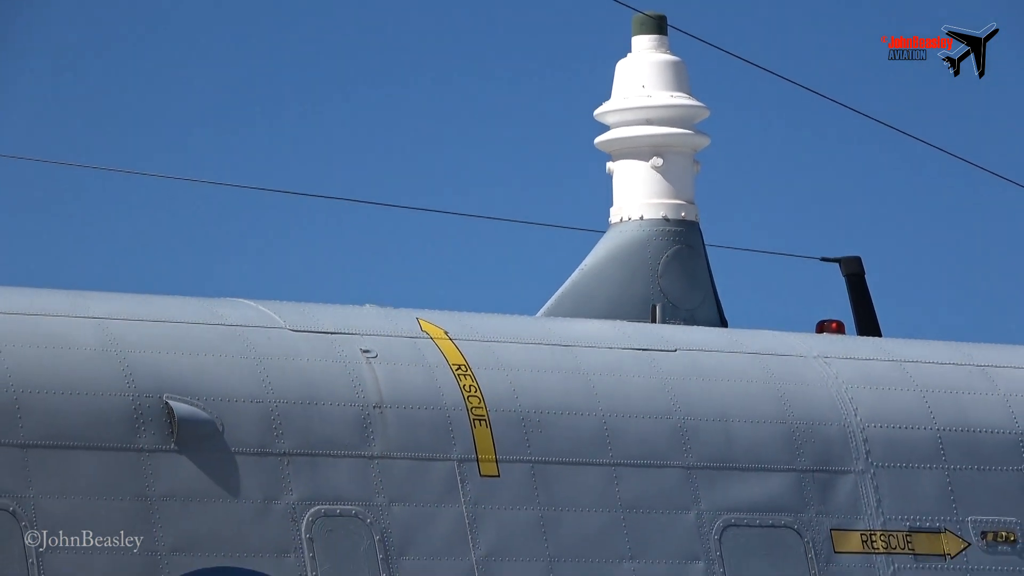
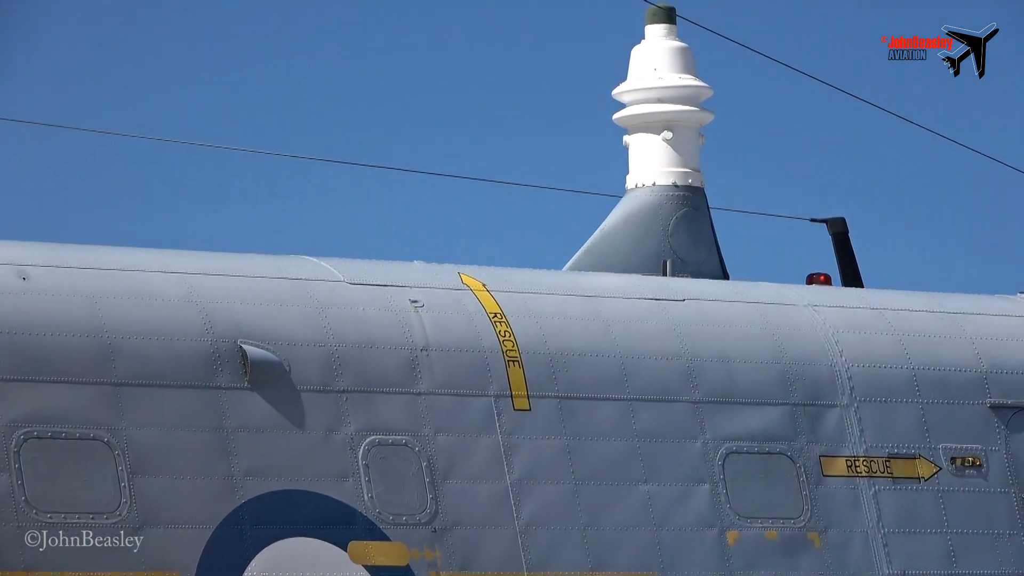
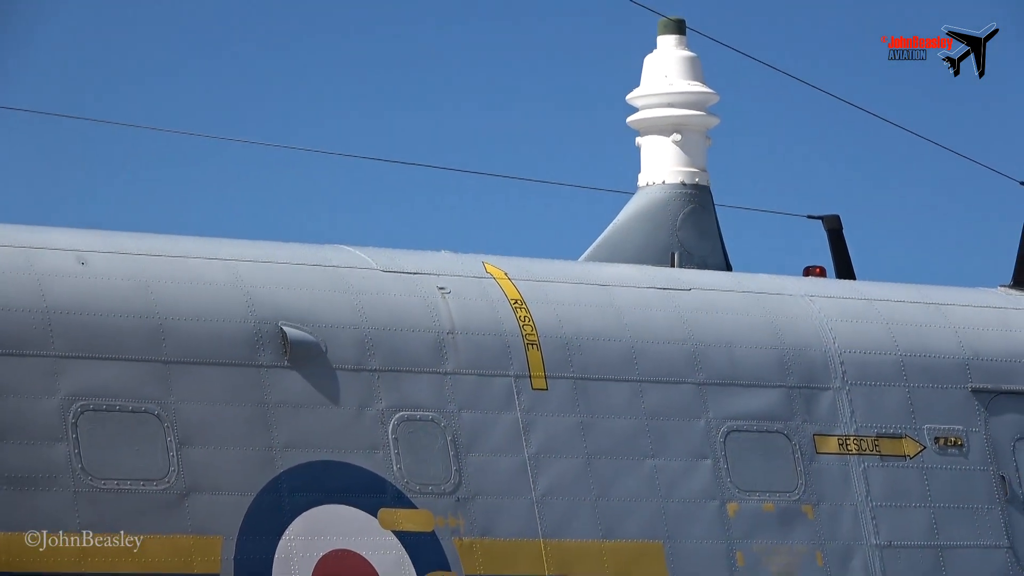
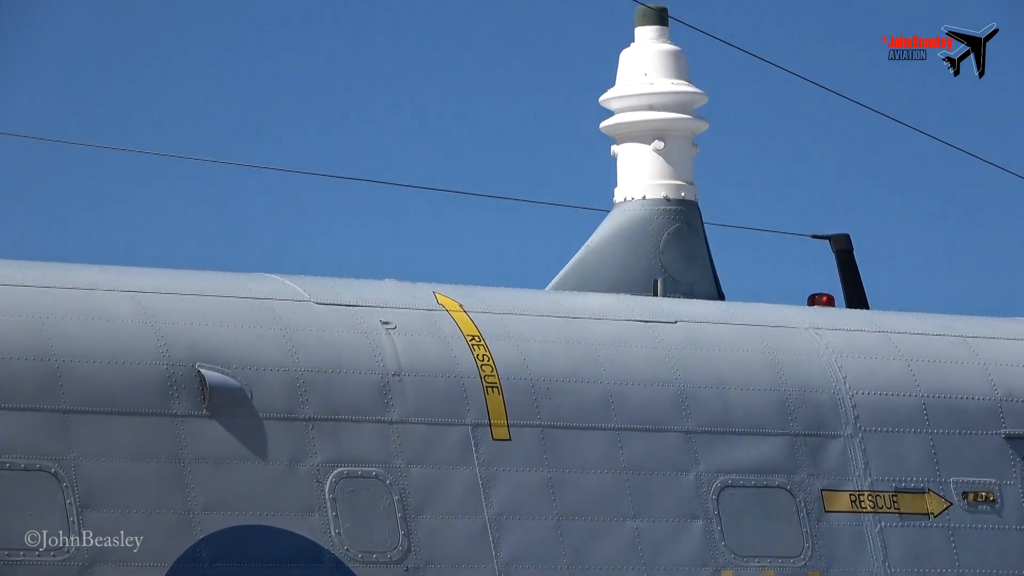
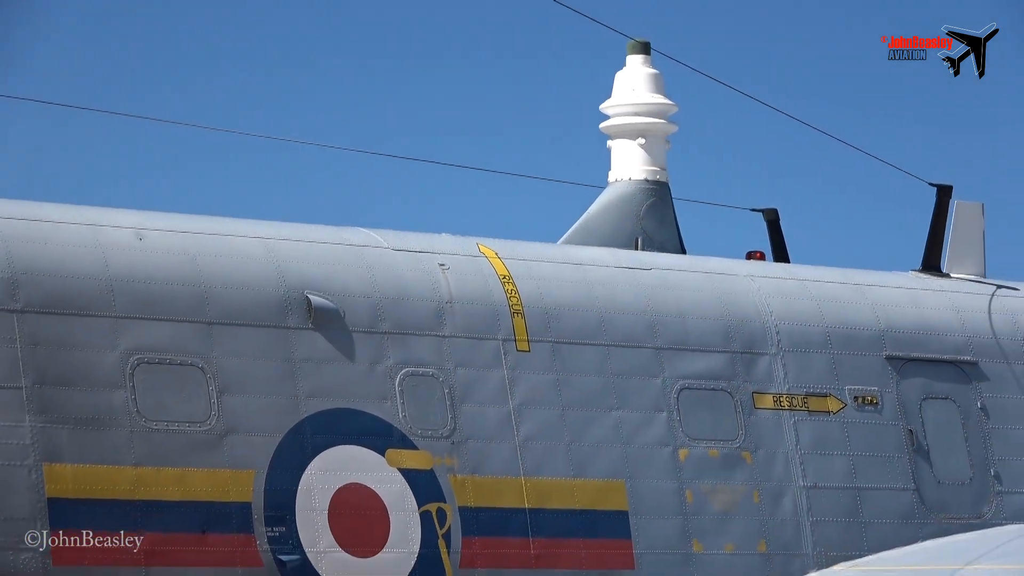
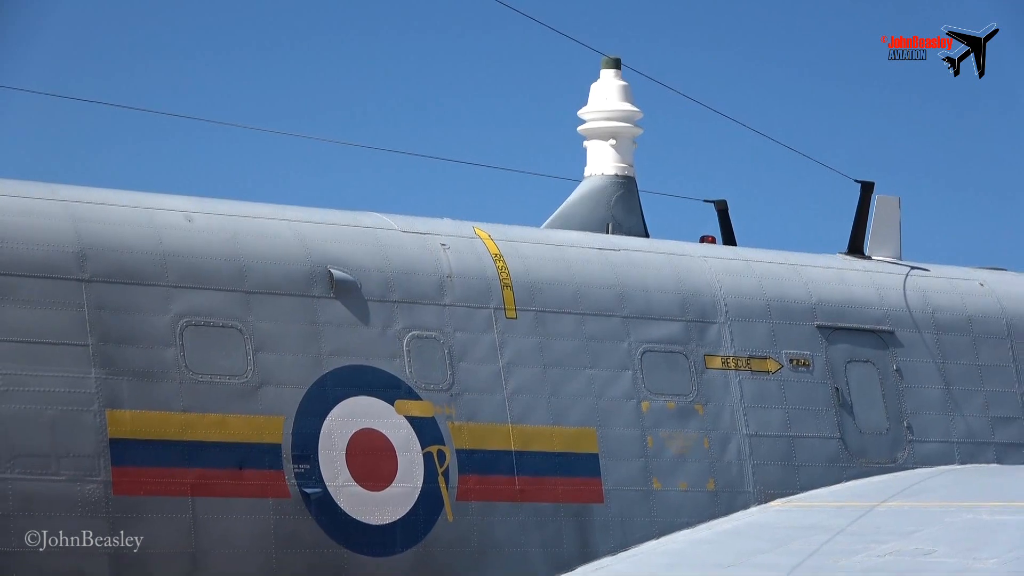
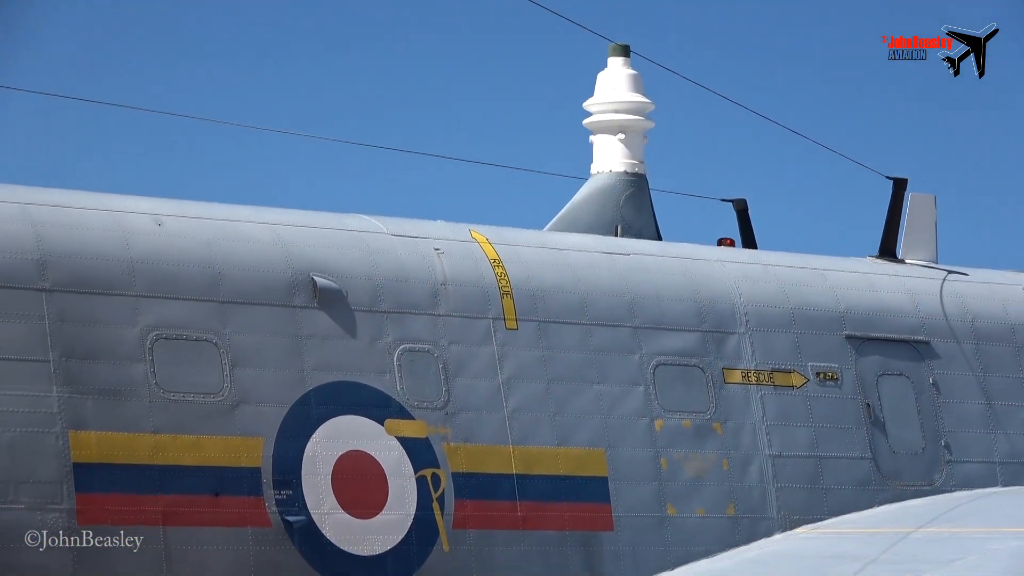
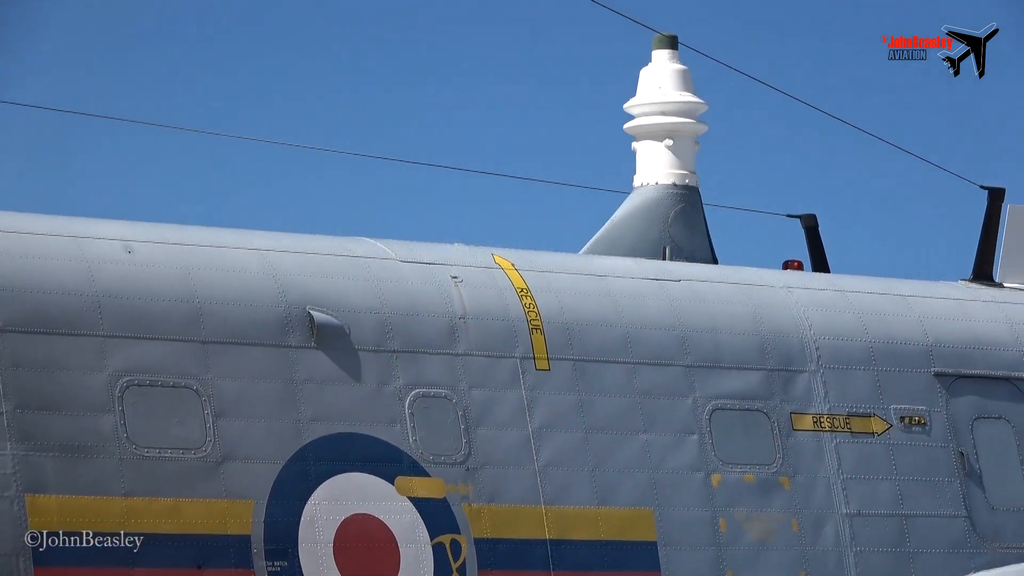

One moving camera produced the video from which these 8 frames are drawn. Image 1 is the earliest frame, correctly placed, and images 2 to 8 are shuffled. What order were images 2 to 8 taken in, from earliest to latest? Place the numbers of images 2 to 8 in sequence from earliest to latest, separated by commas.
4, 2, 3, 8, 5, 7, 6
